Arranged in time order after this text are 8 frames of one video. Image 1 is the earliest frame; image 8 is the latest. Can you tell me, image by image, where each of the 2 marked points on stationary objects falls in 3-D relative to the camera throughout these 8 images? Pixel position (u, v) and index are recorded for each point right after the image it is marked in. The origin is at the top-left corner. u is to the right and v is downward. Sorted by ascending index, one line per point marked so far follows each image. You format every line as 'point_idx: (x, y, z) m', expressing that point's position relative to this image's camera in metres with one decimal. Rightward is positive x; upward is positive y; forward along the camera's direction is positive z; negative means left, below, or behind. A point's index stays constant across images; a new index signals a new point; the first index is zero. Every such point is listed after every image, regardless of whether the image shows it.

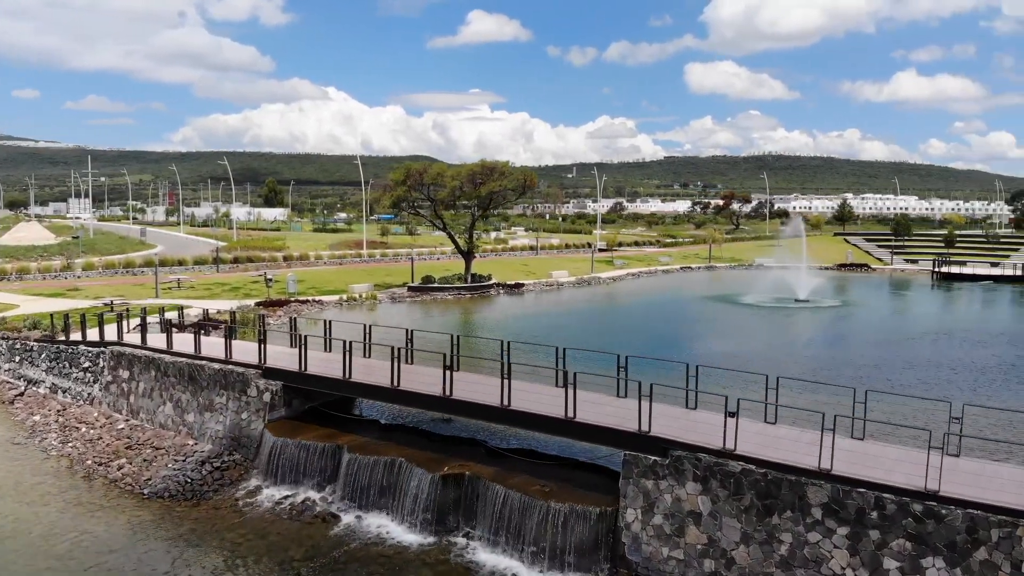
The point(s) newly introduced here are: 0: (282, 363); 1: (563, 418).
0: (-4.5, -1.5, +18.3) m
1: (+0.8, -1.9, +14.0) m
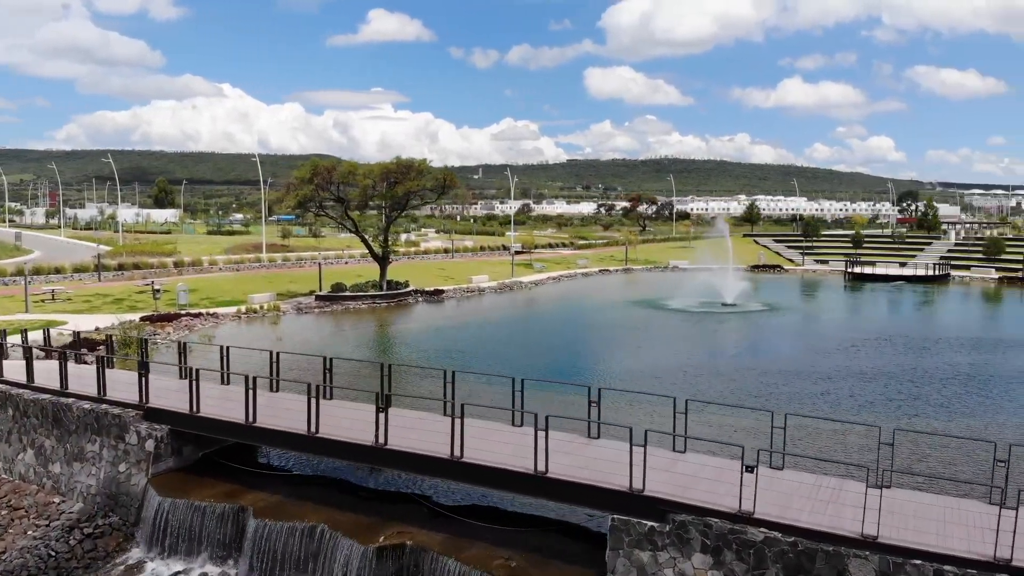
0: (-5.4, -1.8, +14.9) m
1: (+0.2, -2.2, +11.2) m
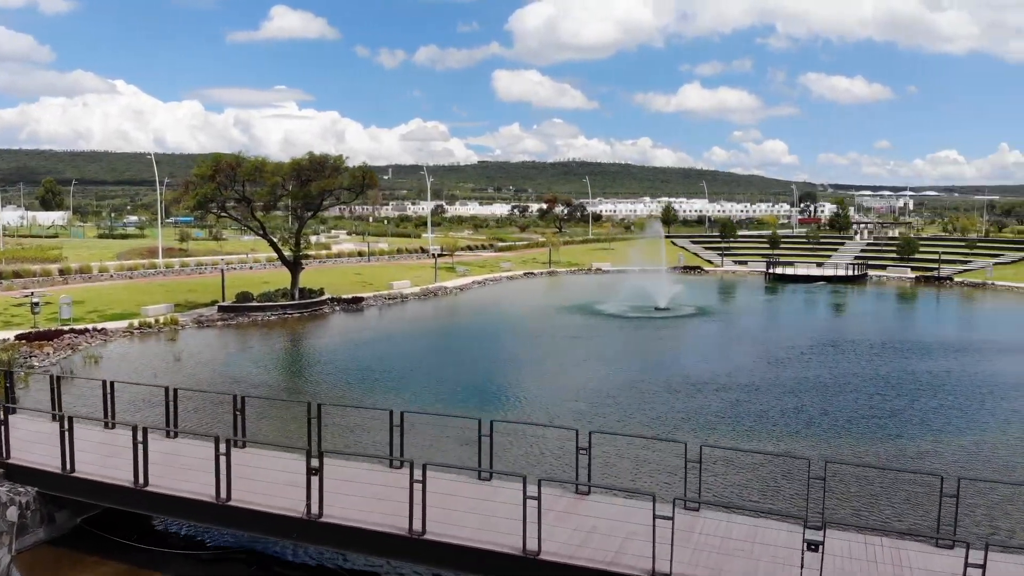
0: (-6.0, -2.1, +11.7) m
1: (0.0, -2.4, +8.6) m
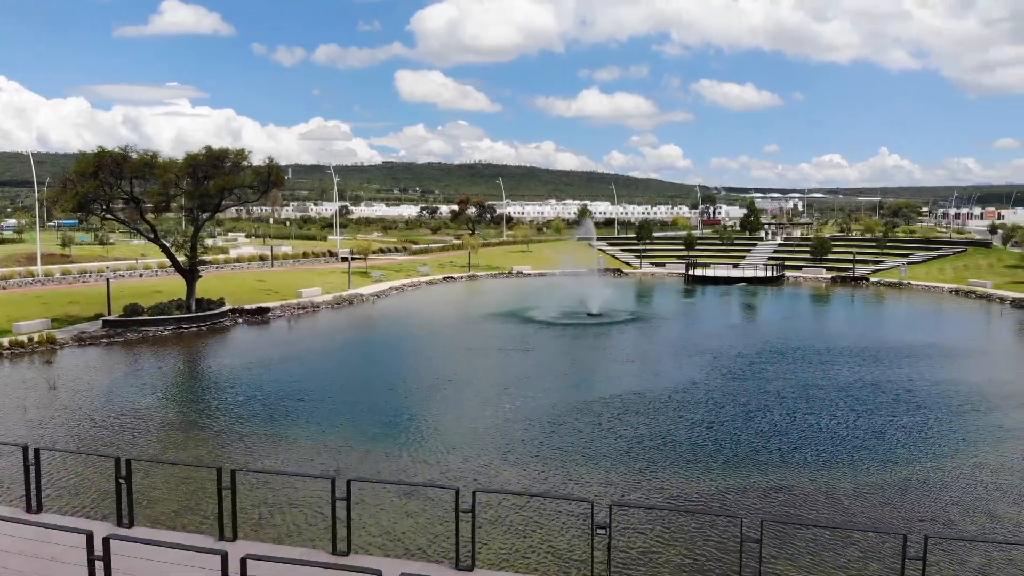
0: (-6.1, -2.3, +8.4) m
1: (+0.1, -2.6, +5.9) m
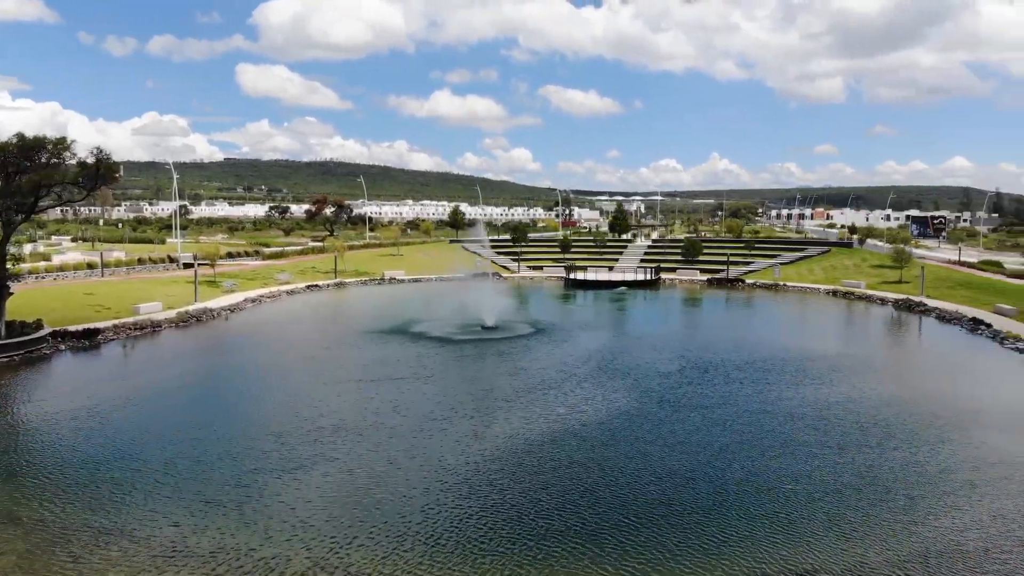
0: (-5.7, -2.8, +3.4) m
1: (+0.9, -2.9, +2.0) m
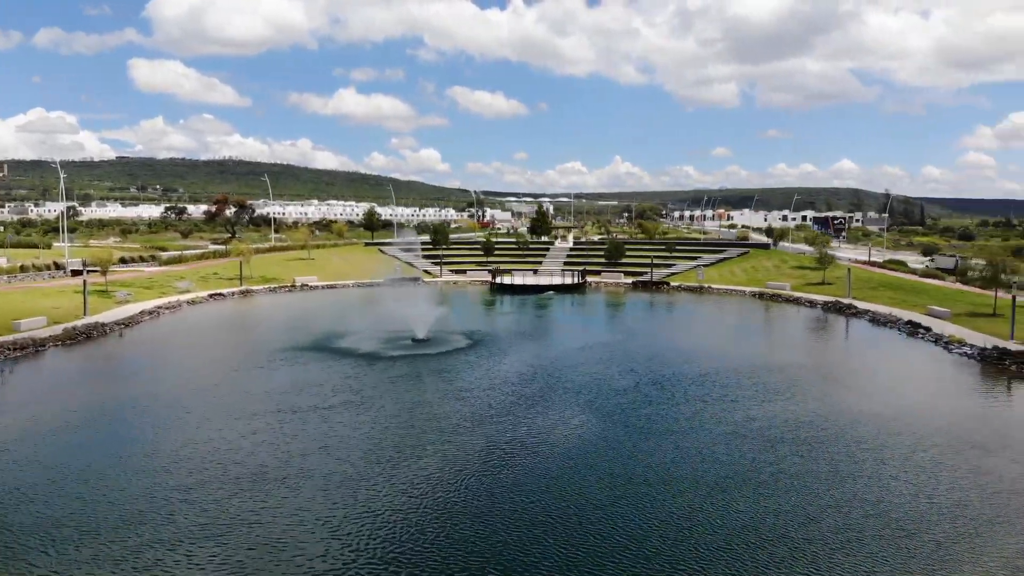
0: (-4.9, -3.1, +0.5) m
1: (+1.8, -3.2, -0.3) m
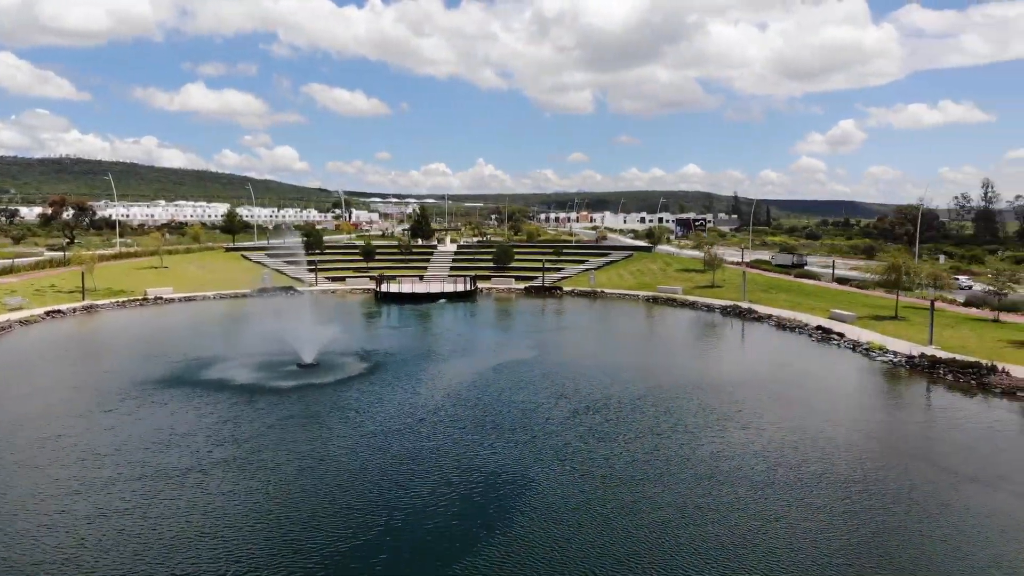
0: (-3.2, -3.4, -3.7) m
1: (+3.5, -3.4, -3.5) m
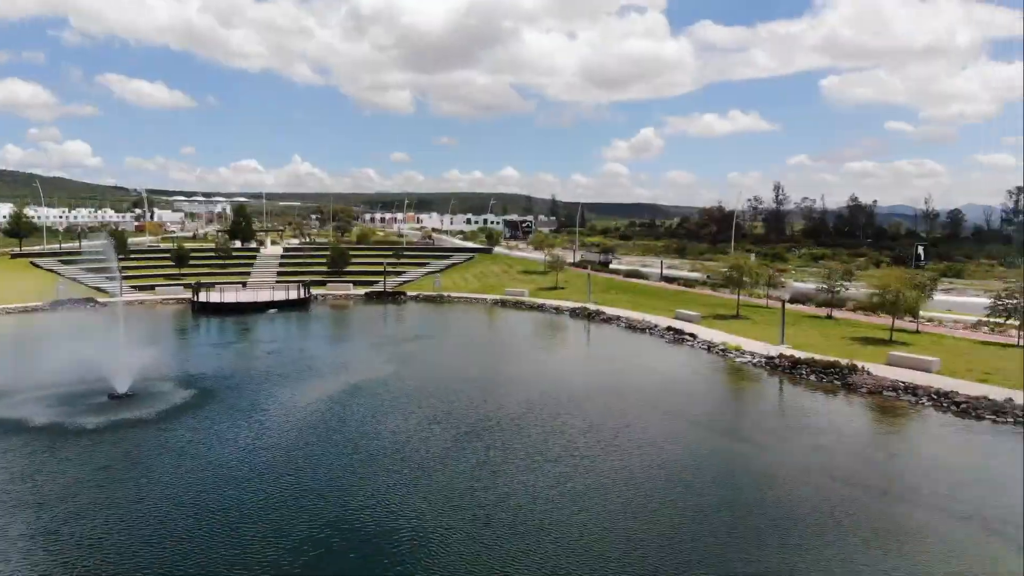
0: (-0.9, -3.6, -6.6) m
1: (+5.6, -3.5, -5.1) m
